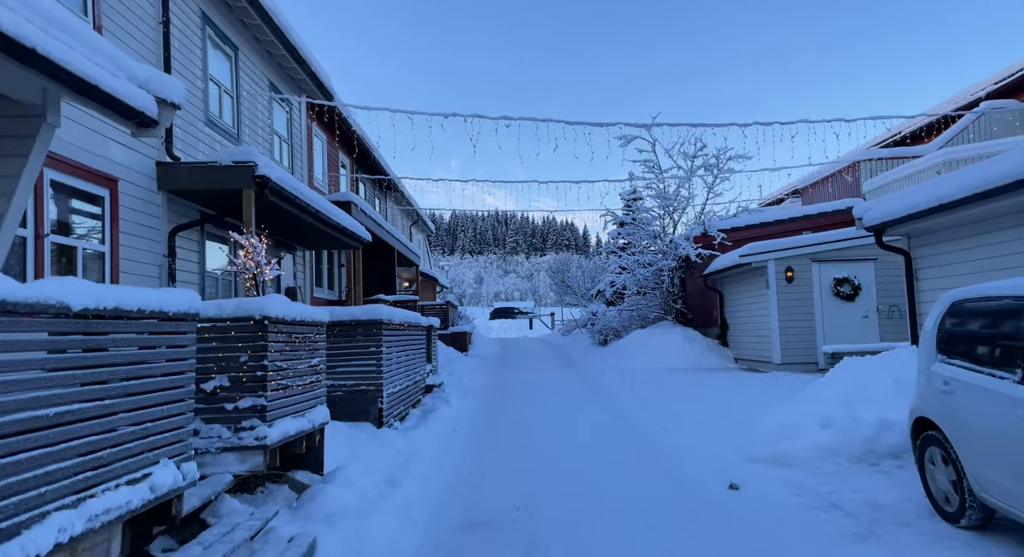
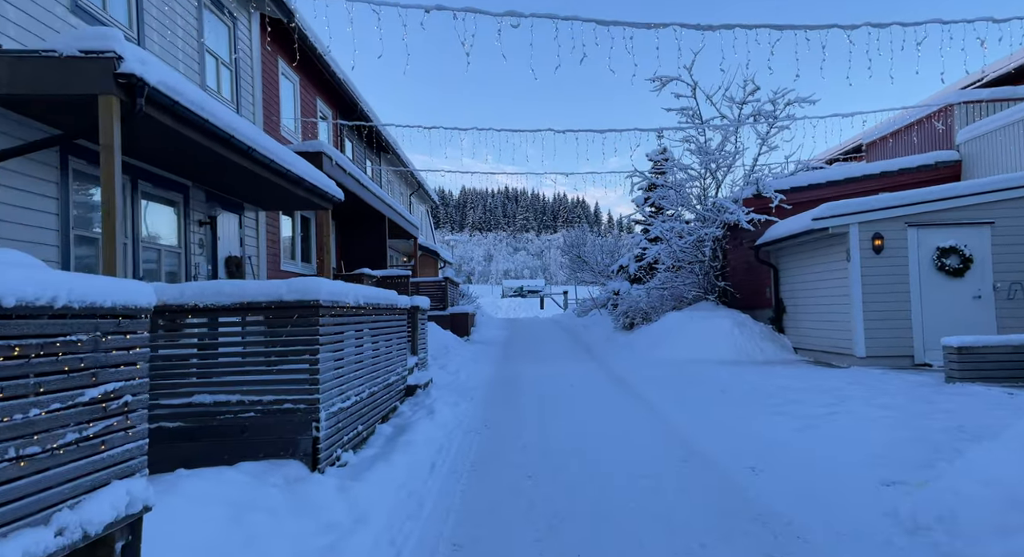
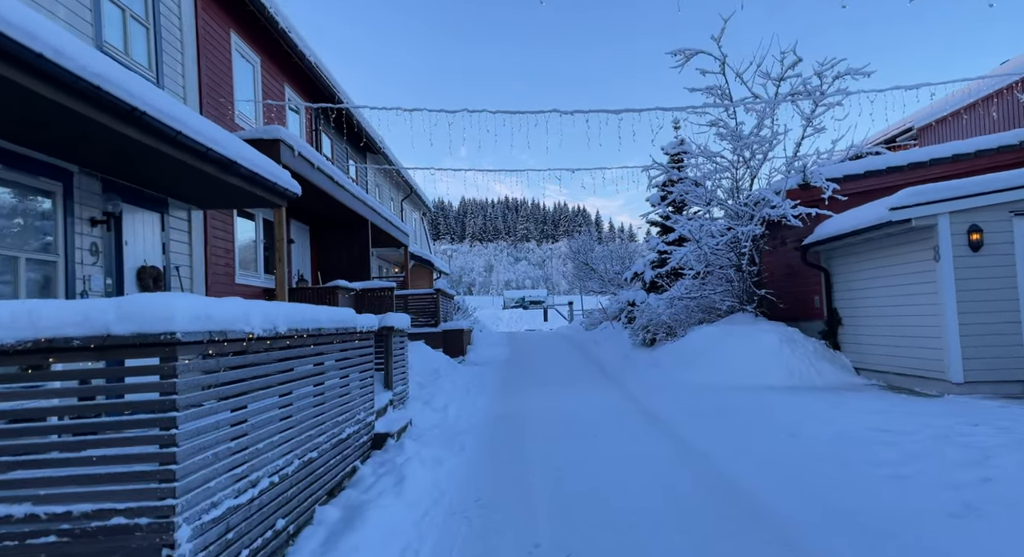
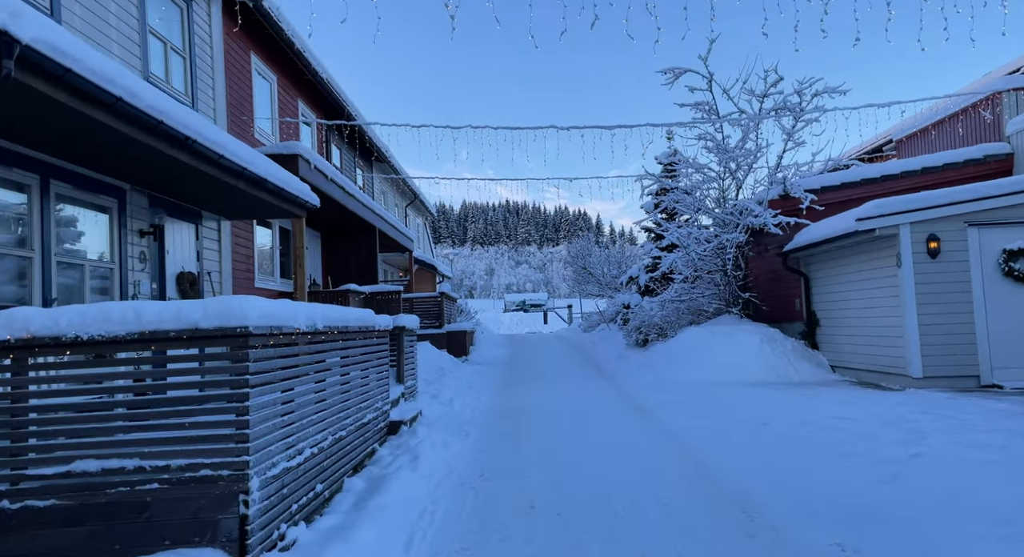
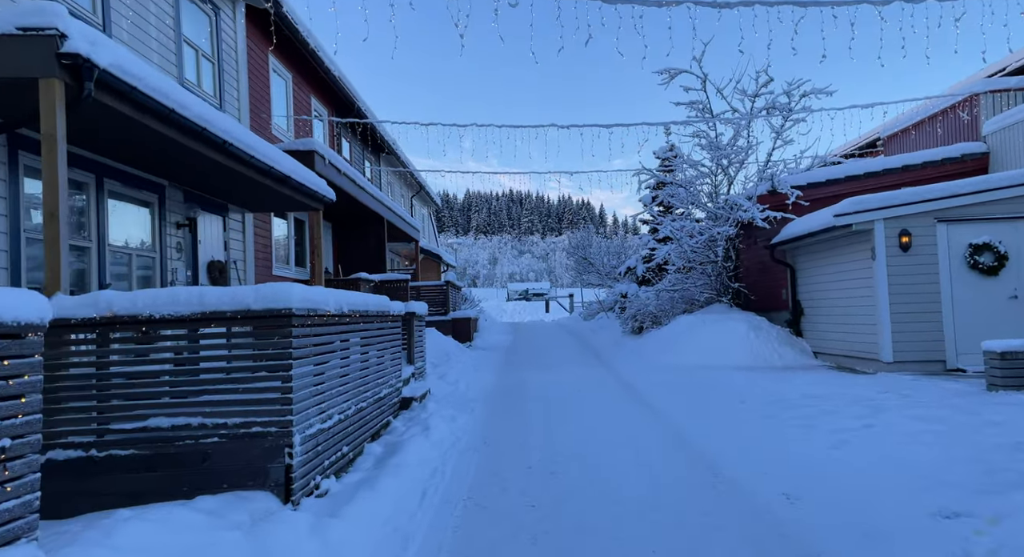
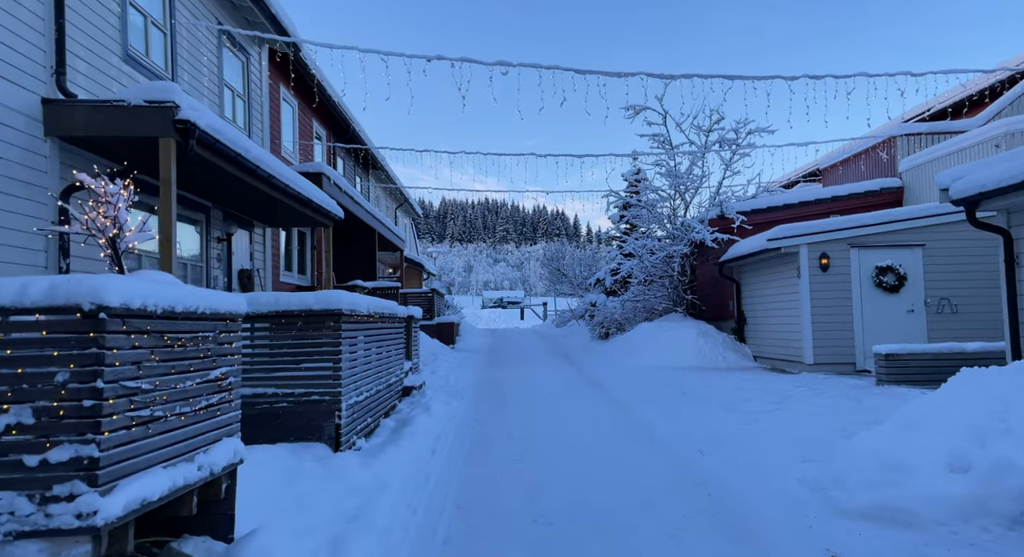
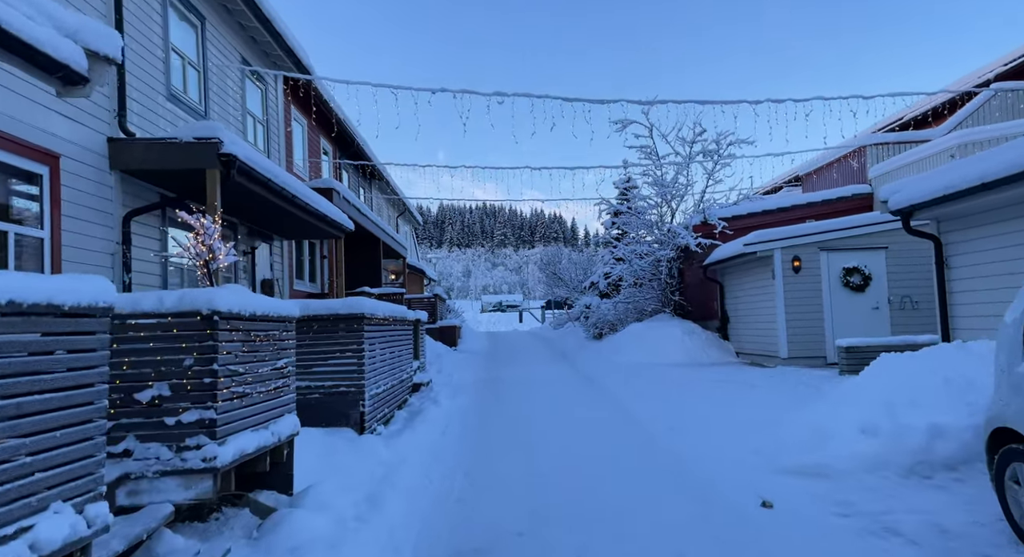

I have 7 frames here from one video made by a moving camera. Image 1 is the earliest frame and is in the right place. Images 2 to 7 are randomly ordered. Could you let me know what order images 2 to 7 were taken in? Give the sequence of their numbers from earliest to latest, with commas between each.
7, 6, 2, 5, 4, 3
